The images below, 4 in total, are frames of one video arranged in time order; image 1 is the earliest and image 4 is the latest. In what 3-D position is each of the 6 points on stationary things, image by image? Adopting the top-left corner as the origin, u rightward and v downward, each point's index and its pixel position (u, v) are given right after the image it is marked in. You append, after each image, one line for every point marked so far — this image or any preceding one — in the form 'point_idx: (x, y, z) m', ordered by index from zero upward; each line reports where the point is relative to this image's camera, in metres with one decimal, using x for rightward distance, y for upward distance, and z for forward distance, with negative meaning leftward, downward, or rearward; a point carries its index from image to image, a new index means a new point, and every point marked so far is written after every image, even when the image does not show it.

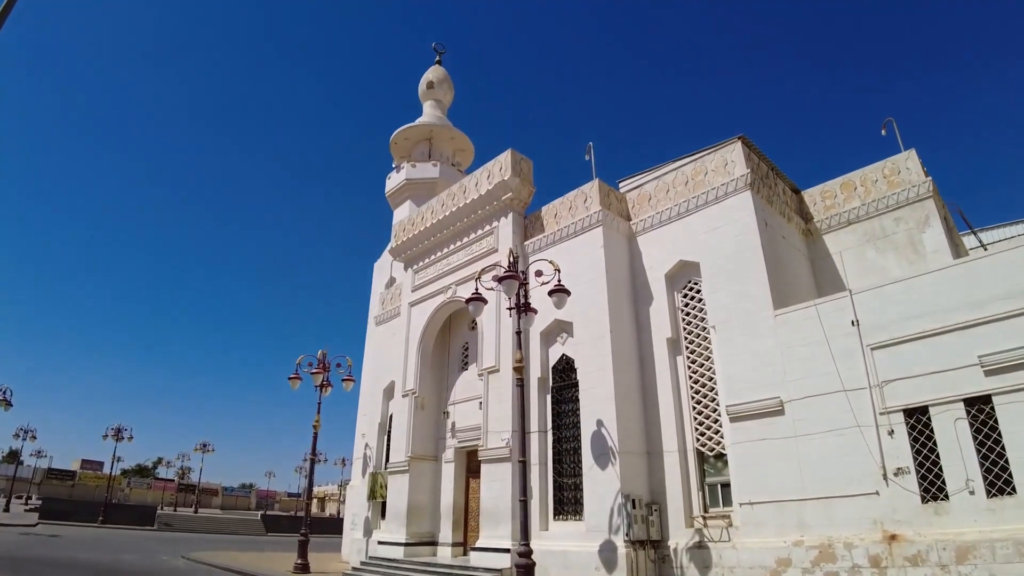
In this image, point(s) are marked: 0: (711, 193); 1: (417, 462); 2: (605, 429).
0: (+3.4, +1.6, +10.3) m
1: (-2.0, -3.7, +12.6) m
2: (+1.5, -2.3, +9.5) m
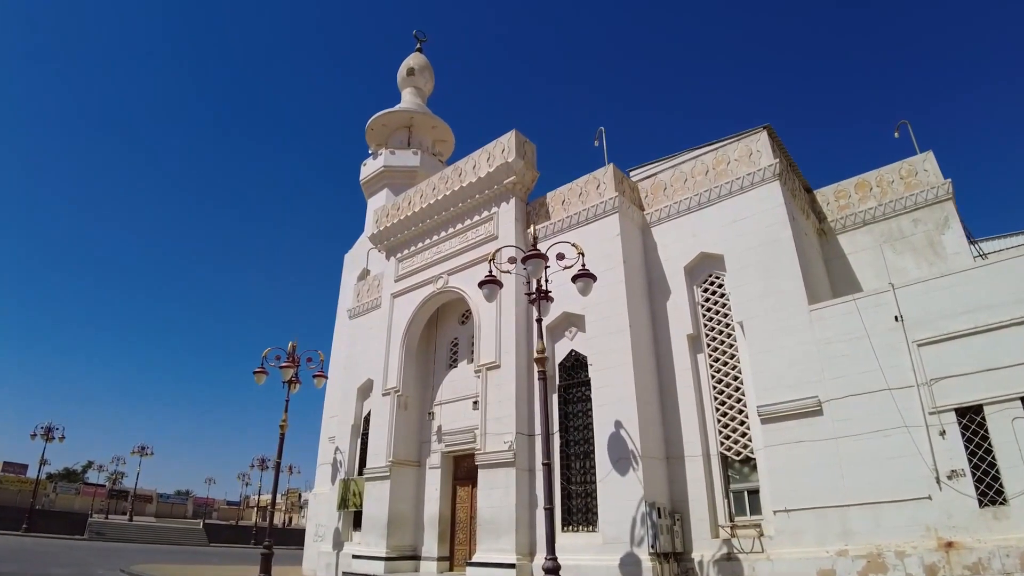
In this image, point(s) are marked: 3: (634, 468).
0: (+3.7, +1.7, +9.8) m
1: (-2.2, -3.5, +11.4) m
2: (+1.7, -2.1, +8.7) m
3: (+1.7, -2.6, +8.4) m
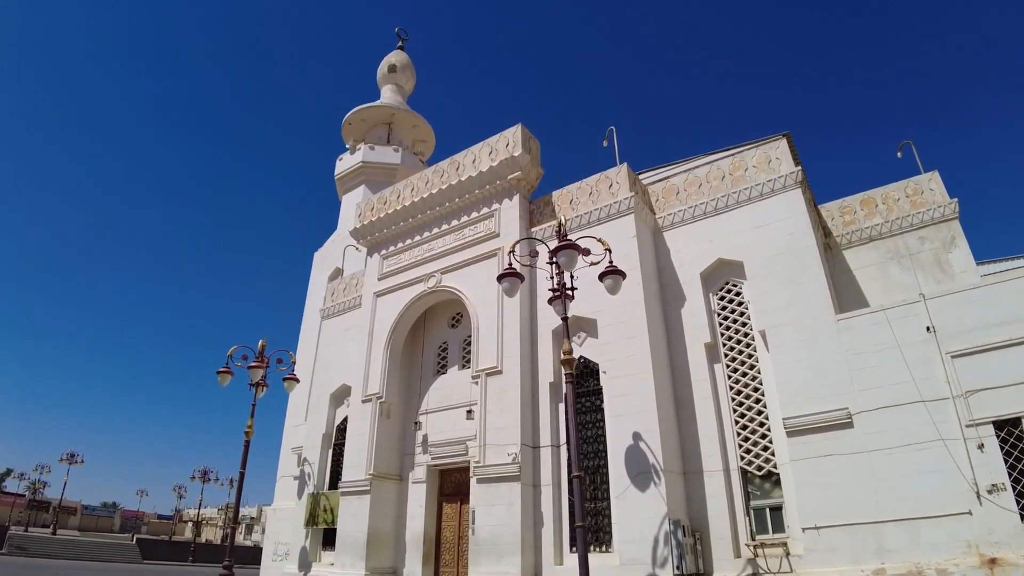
0: (+3.9, +1.6, +9.5) m
1: (-2.3, -3.4, +10.4) m
2: (+1.8, -2.1, +8.1) m
3: (+1.9, -2.6, +7.8) m
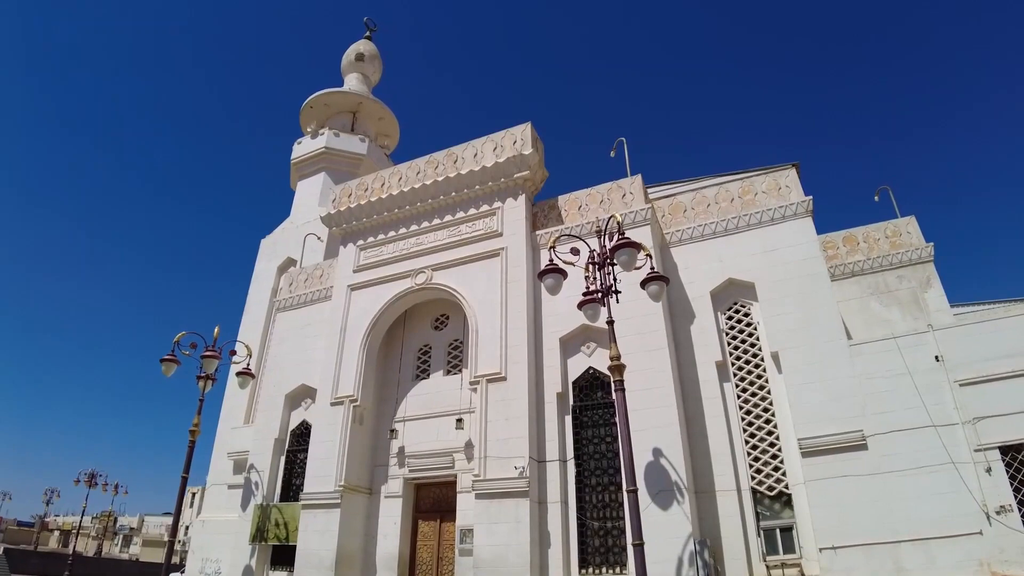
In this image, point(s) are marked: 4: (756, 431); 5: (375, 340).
0: (+4.1, +1.2, +9.6) m
1: (-2.5, -3.2, +9.3) m
2: (+2.0, -2.2, +7.7) m
3: (+2.1, -2.7, +7.5) m
4: (+3.5, -2.1, +8.5) m
5: (-2.4, -1.0, +10.6) m
